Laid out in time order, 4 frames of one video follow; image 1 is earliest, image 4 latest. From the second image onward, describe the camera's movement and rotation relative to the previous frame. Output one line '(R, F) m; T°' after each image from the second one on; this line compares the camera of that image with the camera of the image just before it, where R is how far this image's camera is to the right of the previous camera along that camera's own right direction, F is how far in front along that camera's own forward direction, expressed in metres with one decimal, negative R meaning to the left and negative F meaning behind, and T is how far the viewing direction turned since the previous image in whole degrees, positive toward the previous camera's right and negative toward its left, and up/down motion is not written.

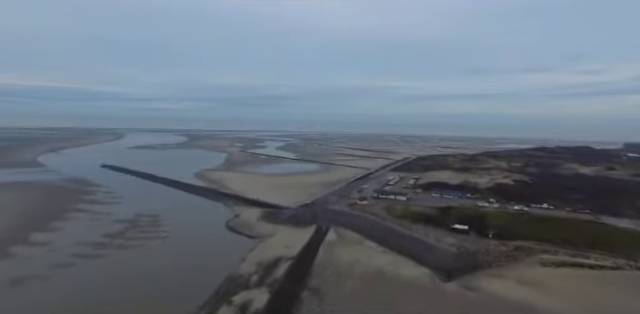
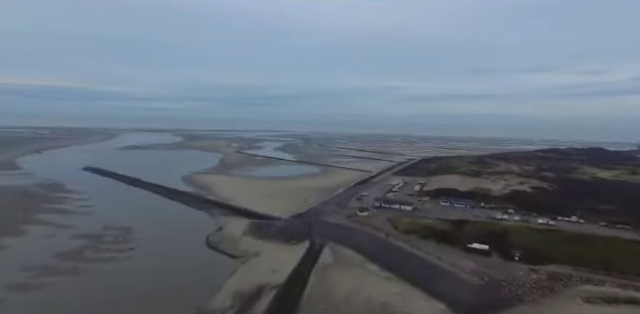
(+0.2, +2.0) m; 0°
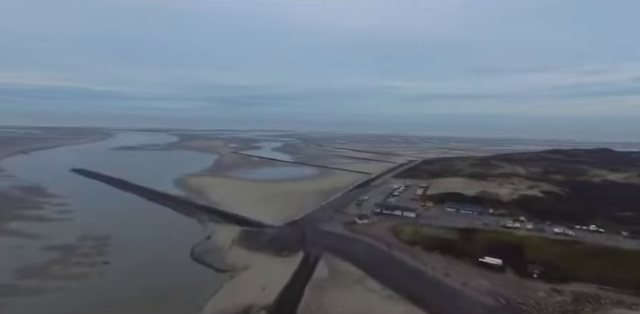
(+0.1, +1.1) m; 0°
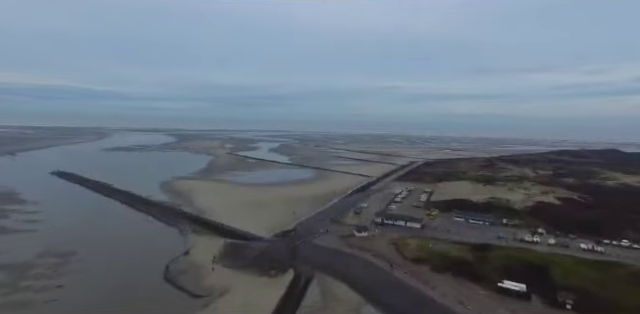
(+0.2, +1.5) m; 0°
